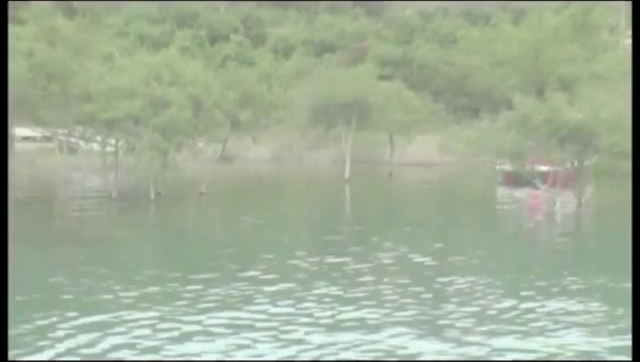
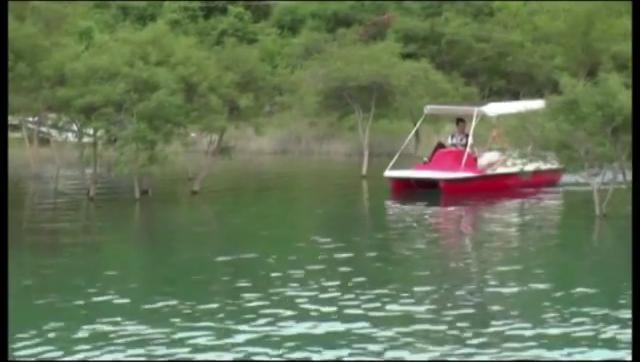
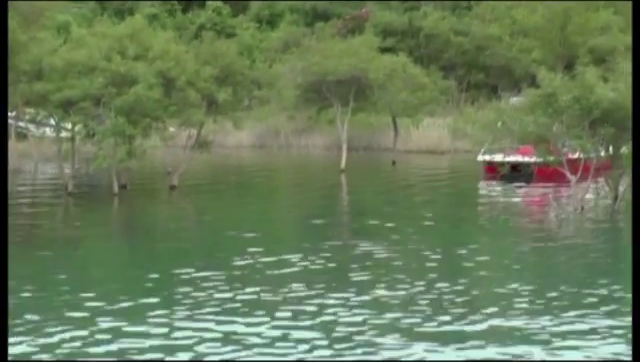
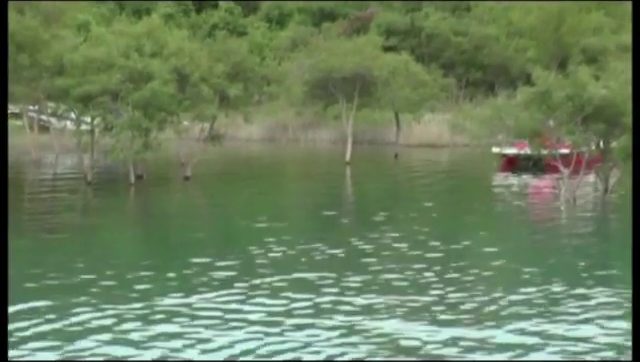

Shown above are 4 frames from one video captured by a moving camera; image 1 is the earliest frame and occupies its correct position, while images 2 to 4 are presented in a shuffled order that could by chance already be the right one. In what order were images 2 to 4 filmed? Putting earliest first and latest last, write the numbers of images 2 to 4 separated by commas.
4, 3, 2
